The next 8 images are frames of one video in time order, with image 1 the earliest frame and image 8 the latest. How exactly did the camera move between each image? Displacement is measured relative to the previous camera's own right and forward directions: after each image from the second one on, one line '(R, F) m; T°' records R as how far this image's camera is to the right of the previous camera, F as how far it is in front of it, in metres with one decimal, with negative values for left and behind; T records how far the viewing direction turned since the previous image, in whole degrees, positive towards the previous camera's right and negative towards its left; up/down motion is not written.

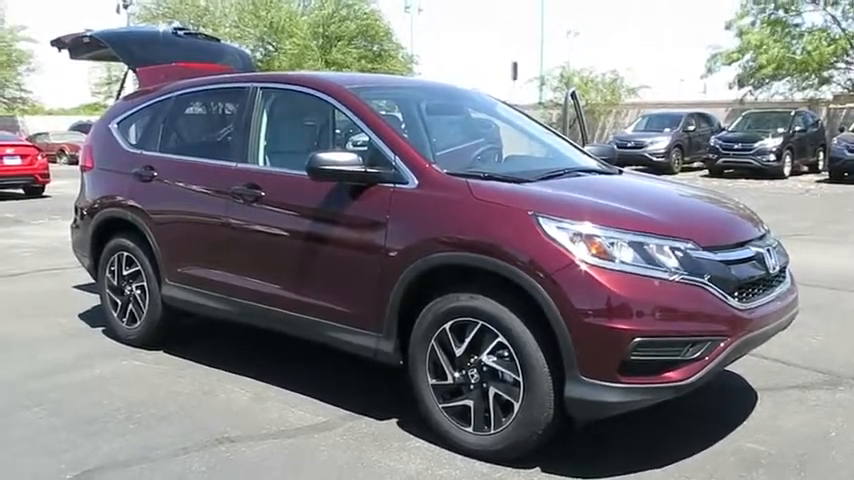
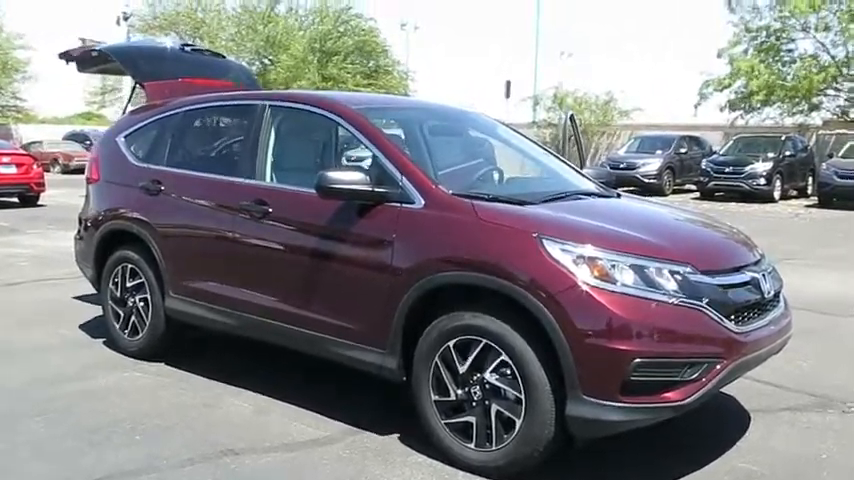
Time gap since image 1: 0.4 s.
(-0.1, -0.1) m; +1°
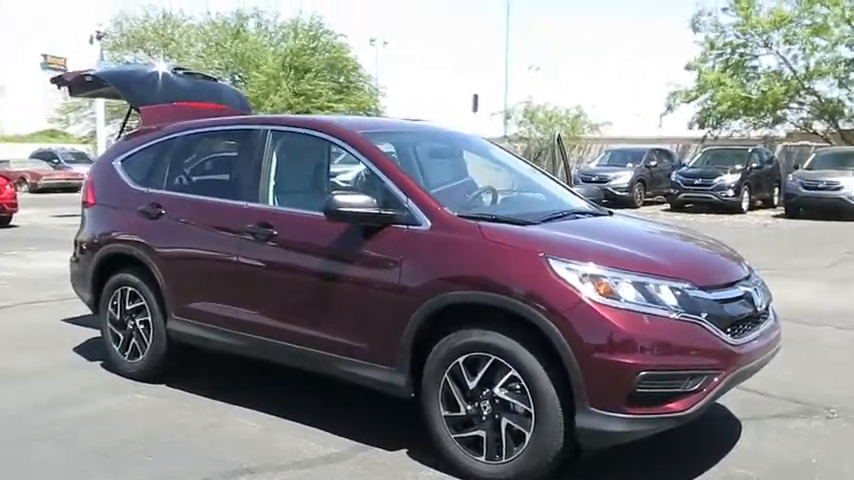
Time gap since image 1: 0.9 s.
(-0.2, -0.1) m; +2°
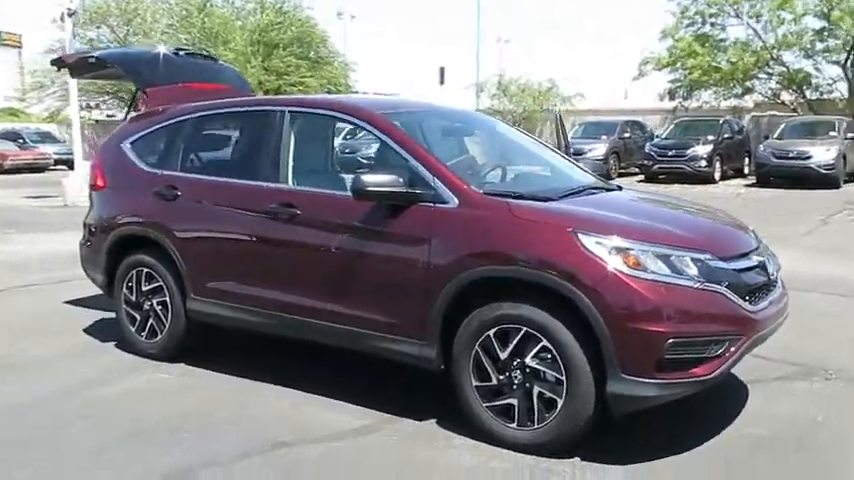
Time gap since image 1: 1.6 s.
(-0.3, -0.1) m; +3°
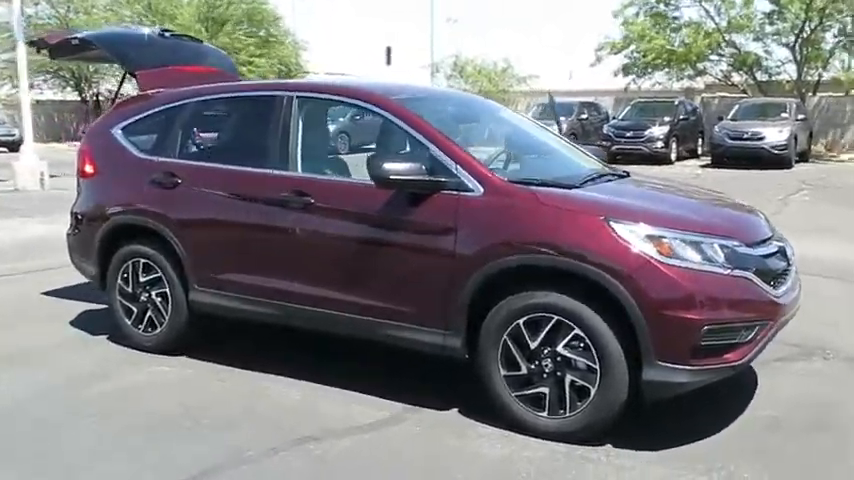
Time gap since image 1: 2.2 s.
(-0.4, +0.1) m; +4°
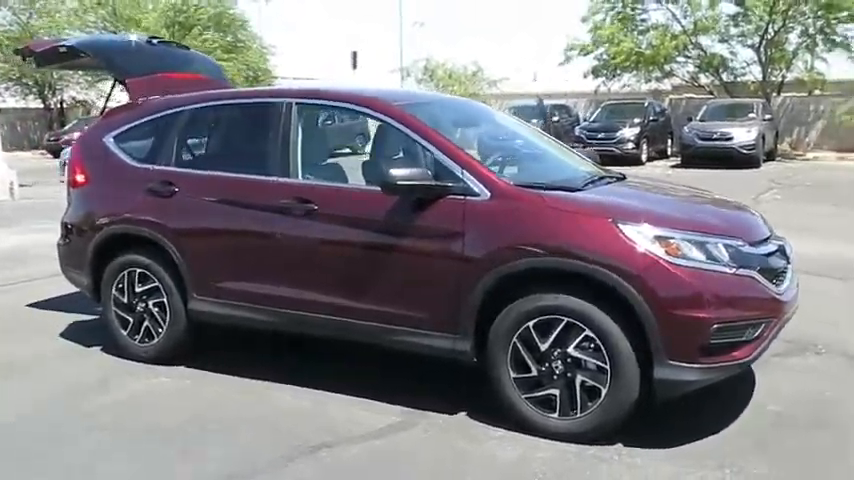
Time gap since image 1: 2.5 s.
(-0.2, 0.0) m; +2°
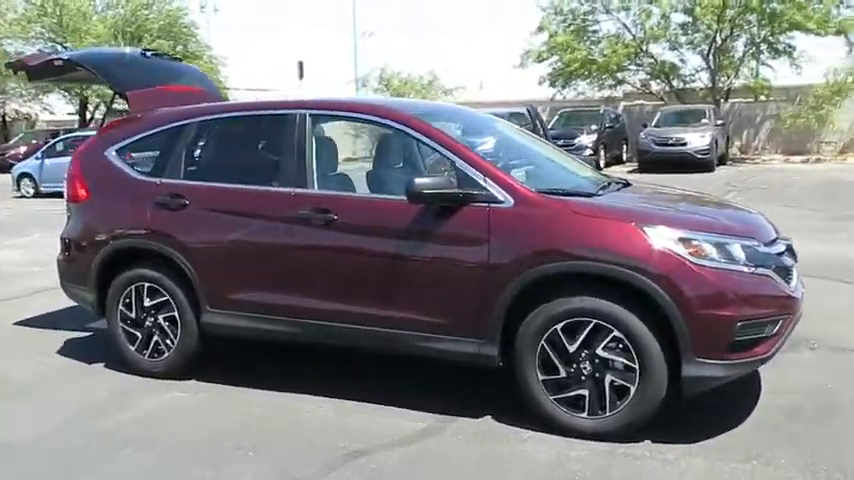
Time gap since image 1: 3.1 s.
(-0.4, 0.0) m; +4°
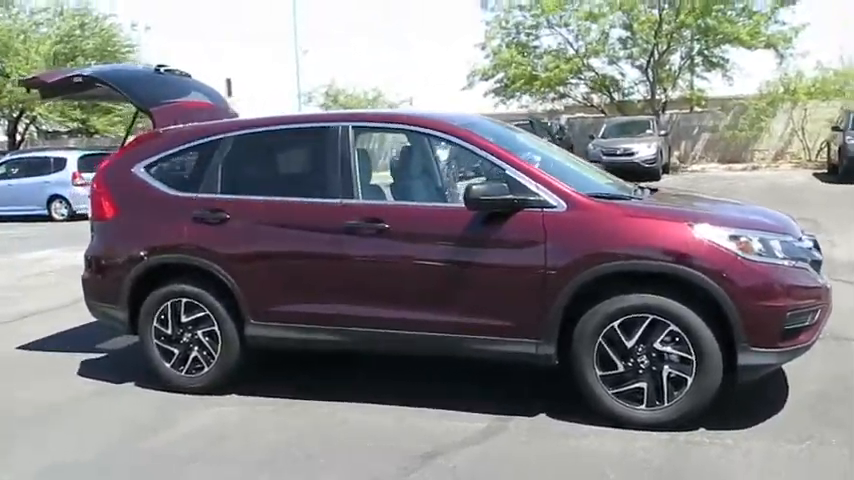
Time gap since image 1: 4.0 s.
(-0.6, -0.1) m; +5°
